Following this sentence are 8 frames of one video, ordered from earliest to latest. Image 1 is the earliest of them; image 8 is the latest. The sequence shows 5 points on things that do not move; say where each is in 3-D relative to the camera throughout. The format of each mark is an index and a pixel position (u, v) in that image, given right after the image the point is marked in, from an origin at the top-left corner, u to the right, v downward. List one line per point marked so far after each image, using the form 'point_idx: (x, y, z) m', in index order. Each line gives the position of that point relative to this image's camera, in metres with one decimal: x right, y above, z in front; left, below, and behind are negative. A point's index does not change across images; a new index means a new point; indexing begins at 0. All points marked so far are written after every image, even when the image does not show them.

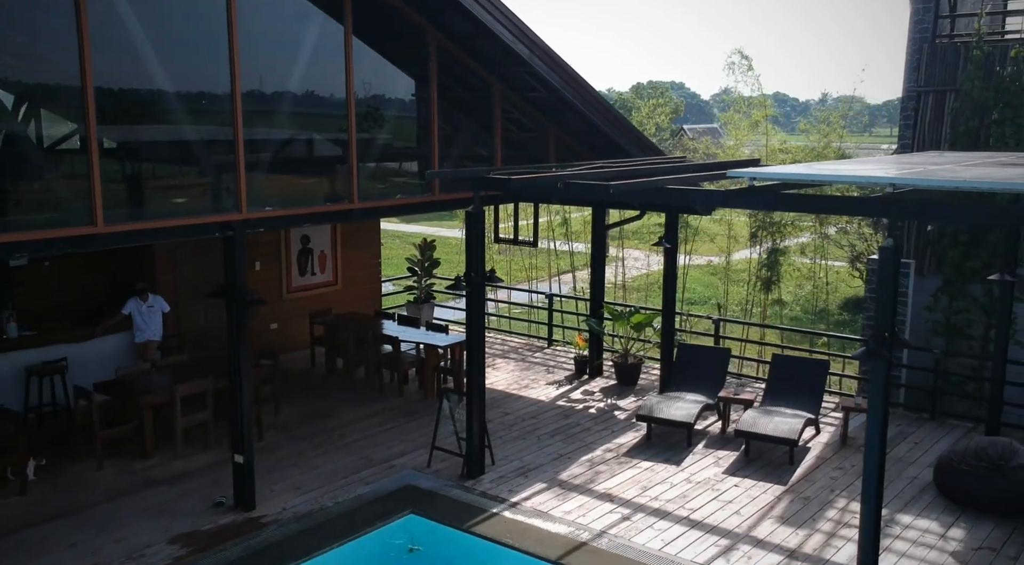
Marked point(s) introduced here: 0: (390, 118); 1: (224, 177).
0: (-1.2, +1.6, +8.9) m
1: (-2.4, +0.9, +7.4) m
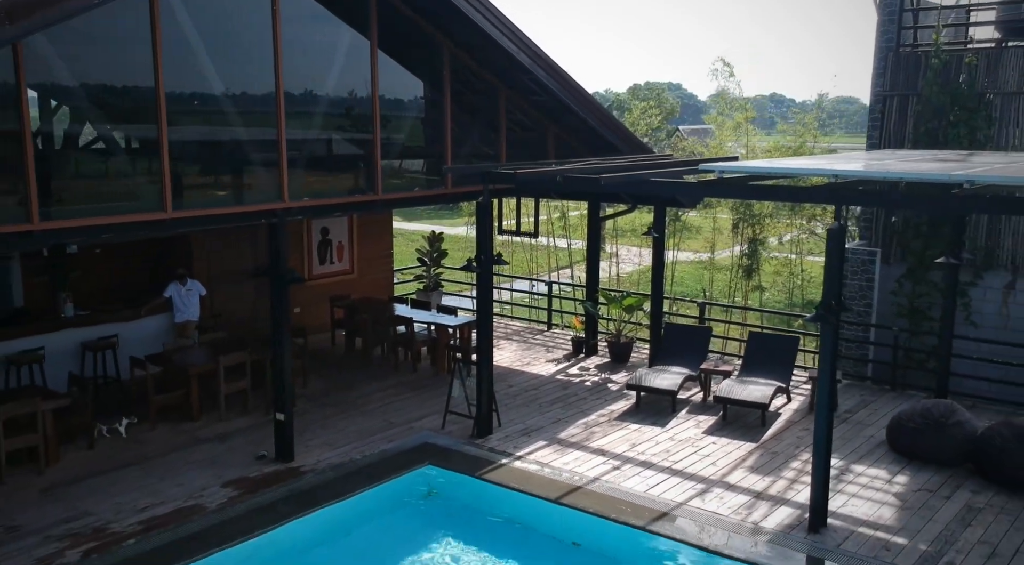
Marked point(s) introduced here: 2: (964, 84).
0: (-1.2, +1.8, +10.0) m
1: (-2.3, +1.1, +8.5) m
2: (+5.8, +2.6, +11.4) m
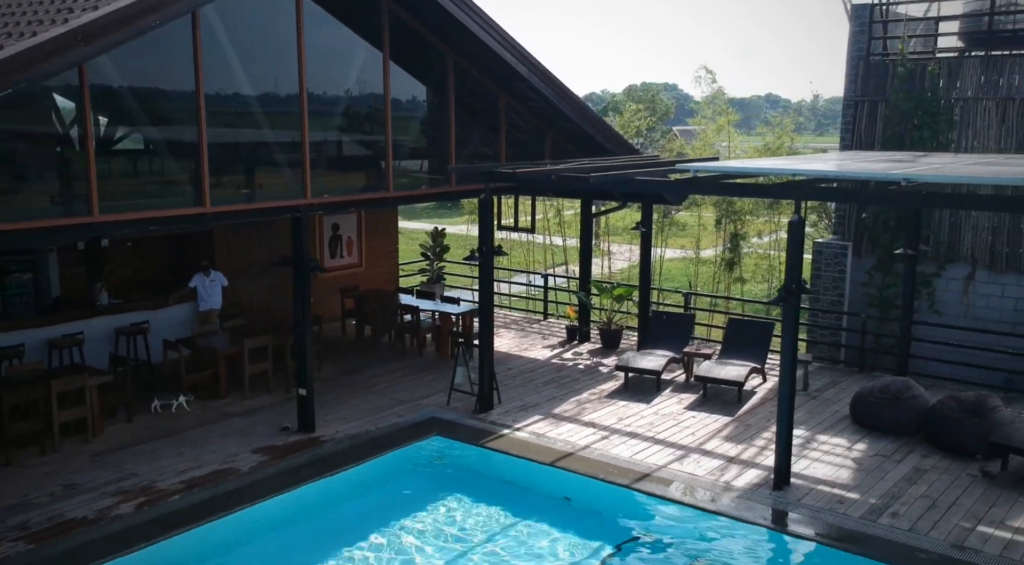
0: (-1.2, +2.0, +10.9) m
1: (-2.3, +1.2, +9.5) m
2: (+5.8, +2.7, +12.3) m
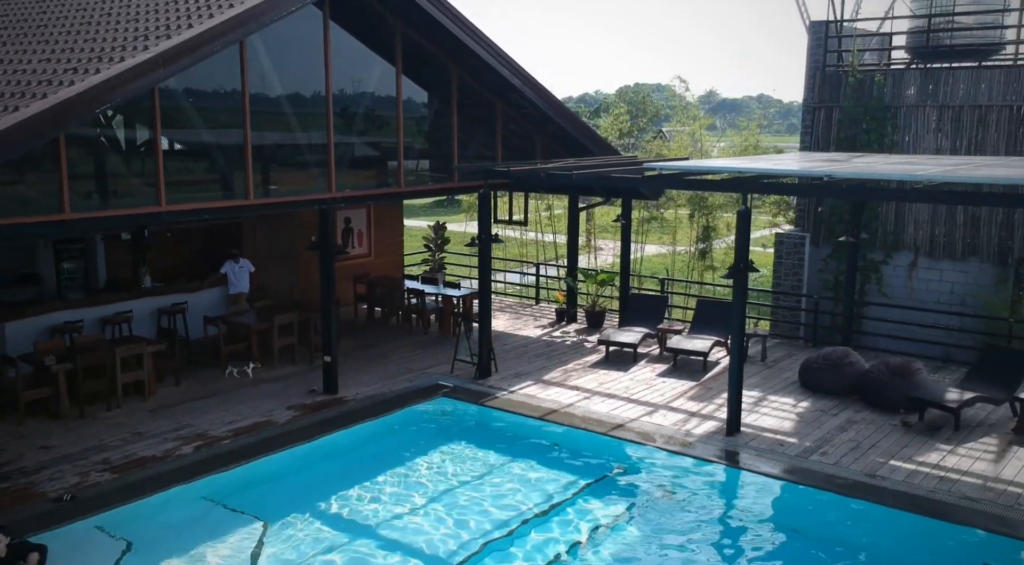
0: (-1.2, +2.2, +12.5) m
1: (-2.4, +1.4, +11.0) m
2: (+5.7, +2.9, +13.9) m
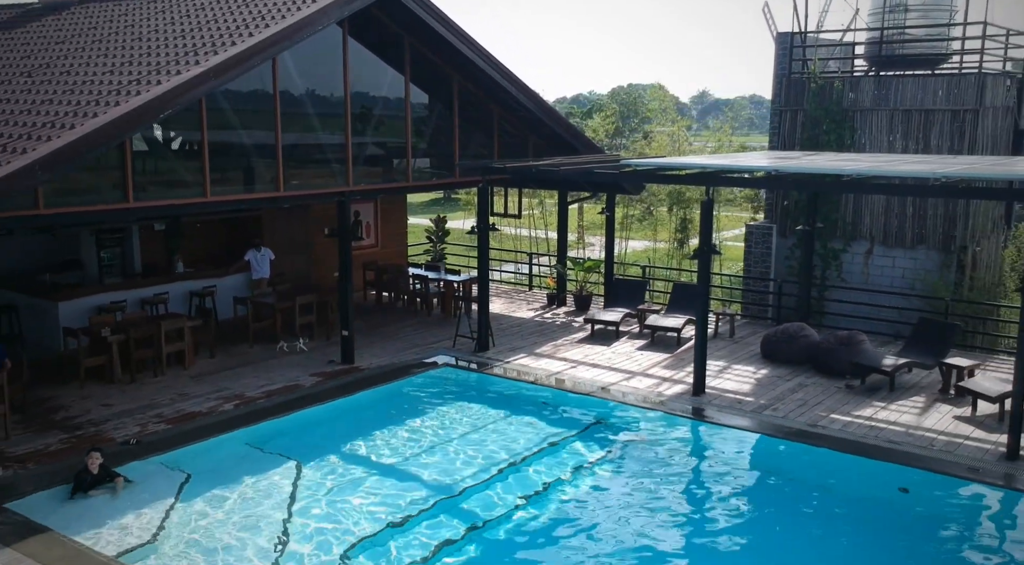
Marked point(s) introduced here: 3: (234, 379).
0: (-1.3, +2.4, +14.0) m
1: (-2.4, +1.6, +12.5) m
2: (+5.6, +3.1, +15.5) m
3: (-3.6, -1.3, +11.6) m
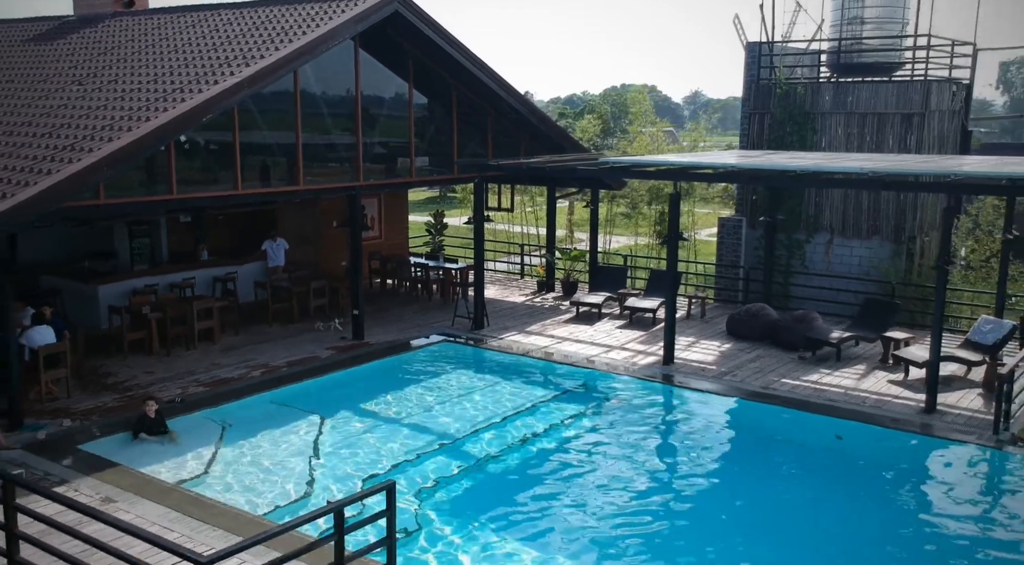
0: (-1.4, +2.6, +15.5) m
1: (-2.6, +1.9, +14.0) m
2: (+5.5, +3.4, +17.1) m
3: (-3.8, -1.0, +13.2) m
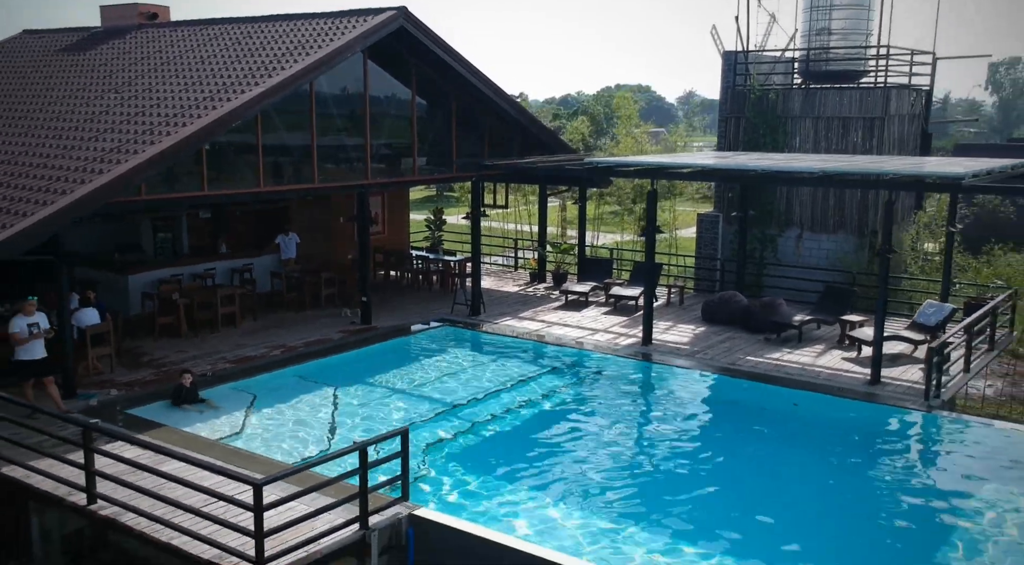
0: (-1.6, +2.8, +16.9) m
1: (-2.7, +2.0, +15.4) m
2: (+5.3, +3.6, +18.5) m
3: (-3.9, -0.9, +14.5) m
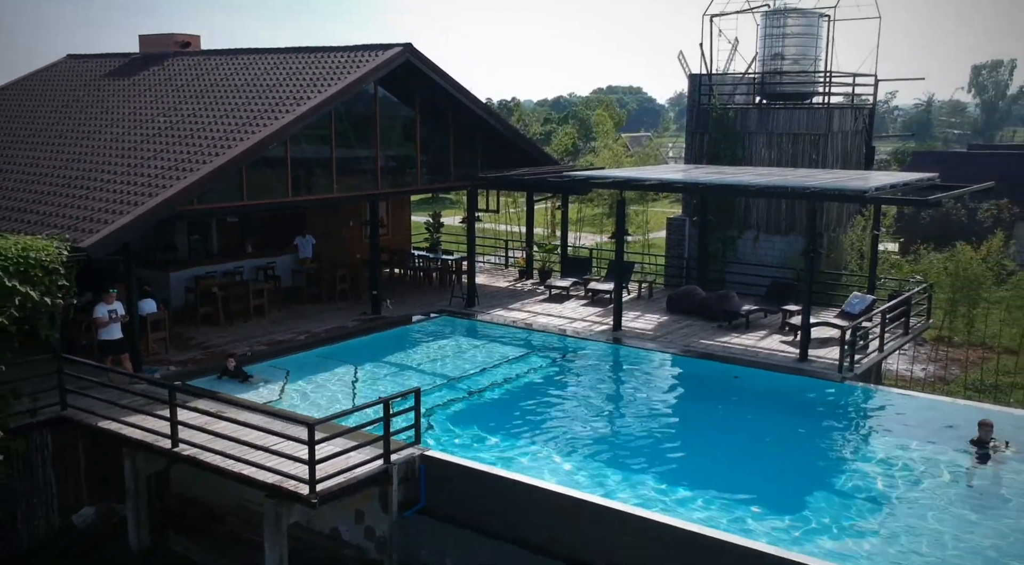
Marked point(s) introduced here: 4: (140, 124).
0: (-1.8, +2.9, +19.3) m
1: (-2.9, +2.1, +17.8) m
2: (+5.1, +3.7, +20.9) m
3: (-4.0, -0.8, +16.9) m
4: (-6.8, +2.9, +16.2) m
